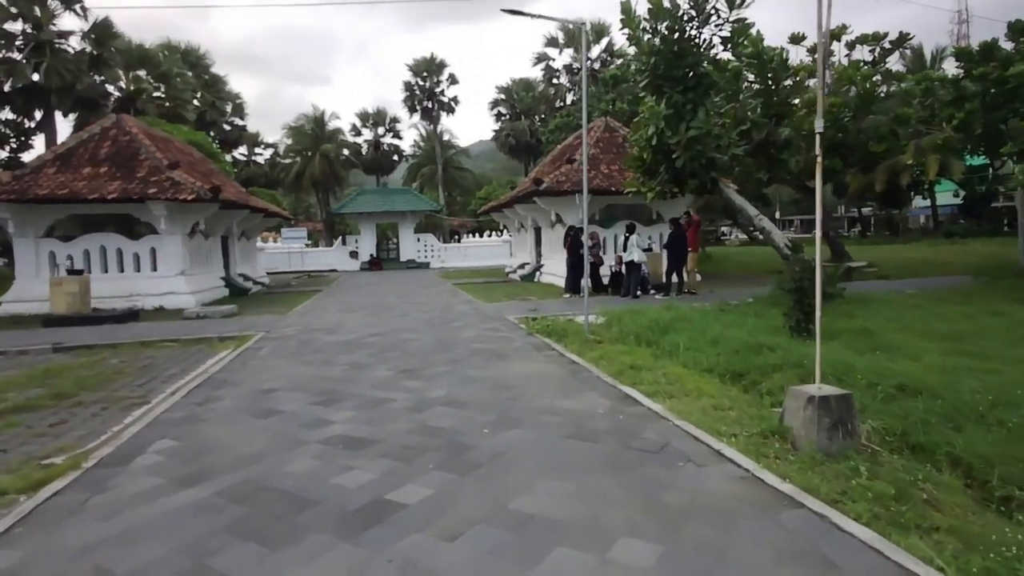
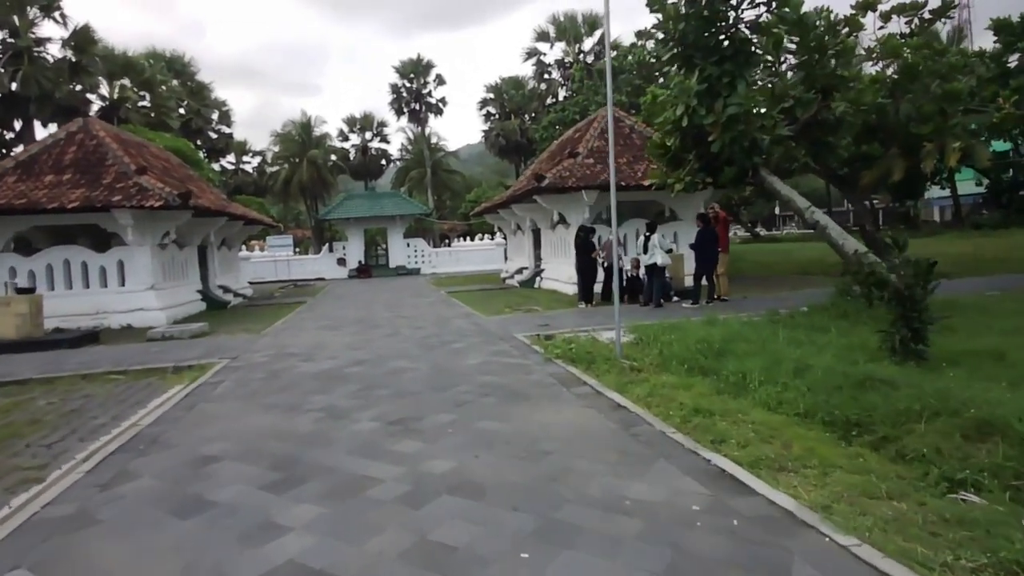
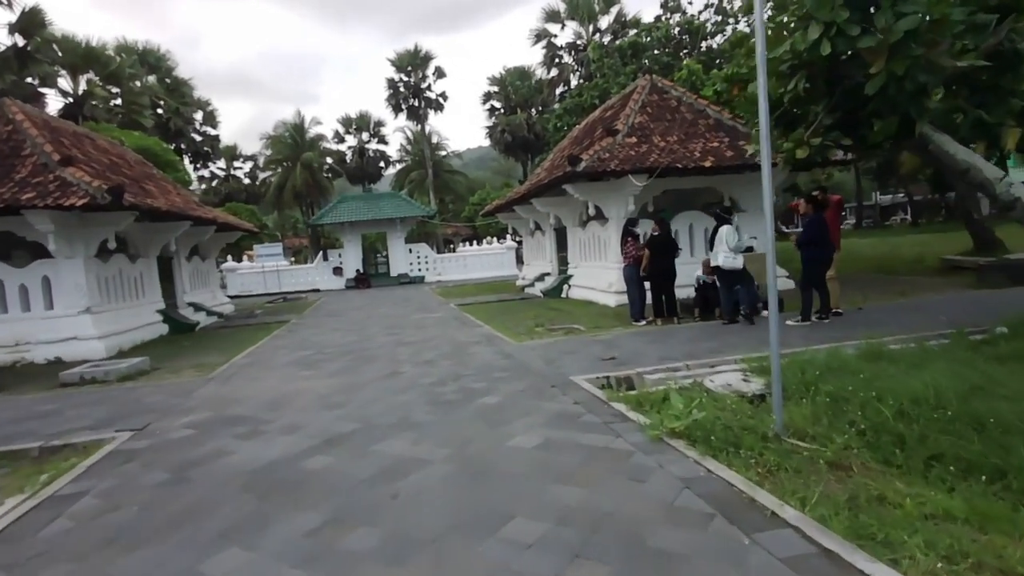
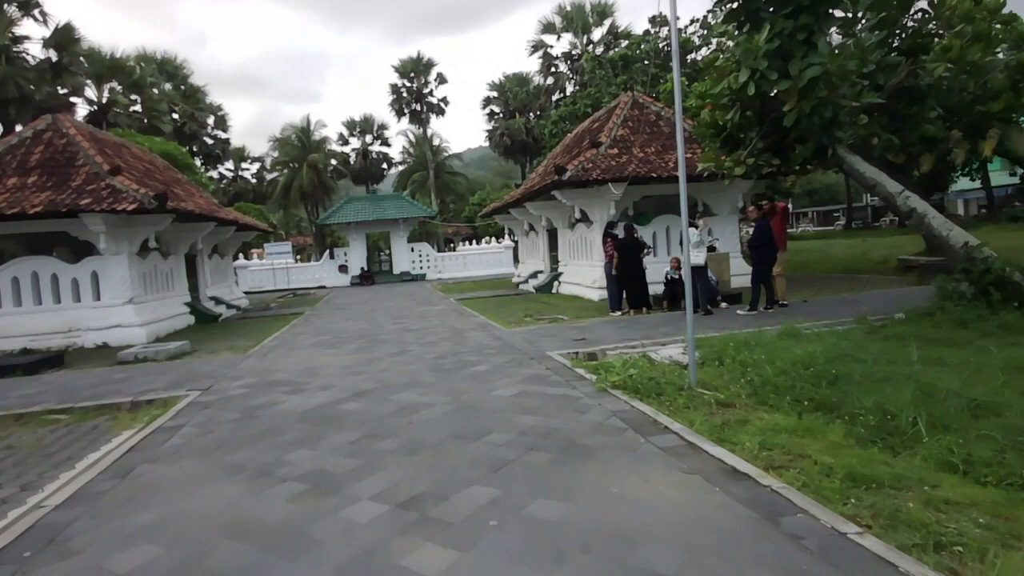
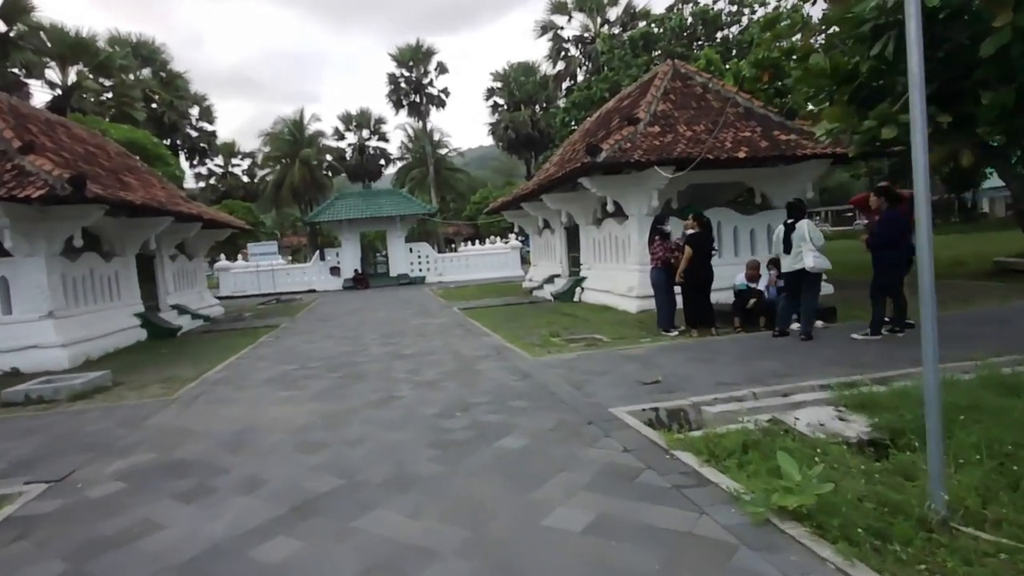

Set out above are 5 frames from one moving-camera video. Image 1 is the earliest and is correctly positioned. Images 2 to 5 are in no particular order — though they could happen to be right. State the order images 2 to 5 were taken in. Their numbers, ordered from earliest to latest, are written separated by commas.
2, 4, 3, 5
